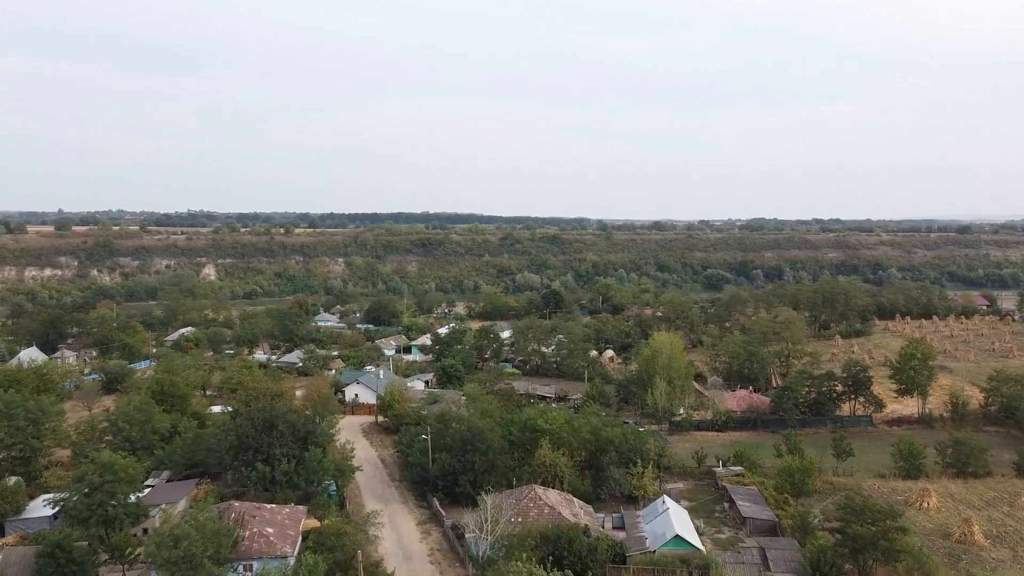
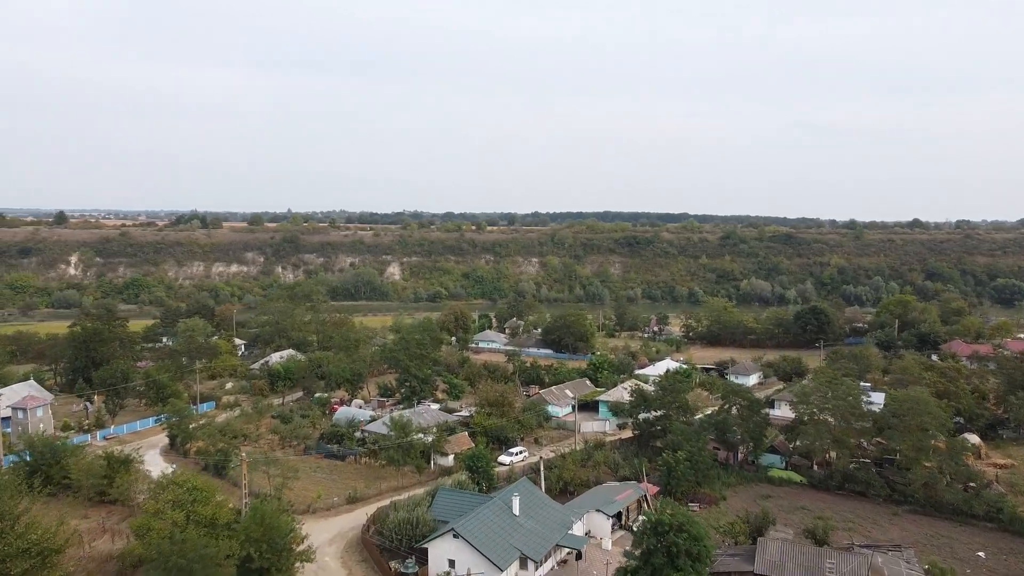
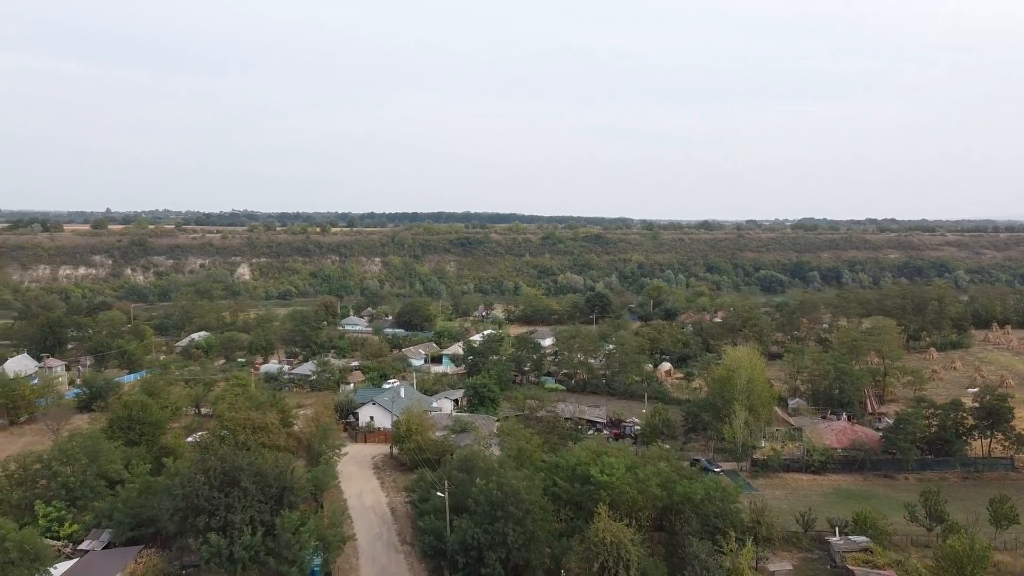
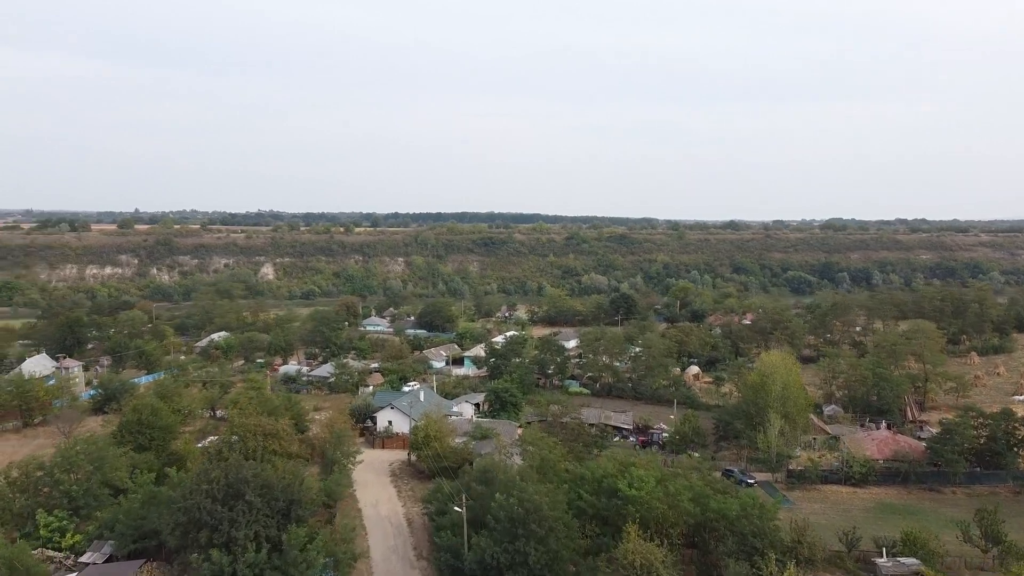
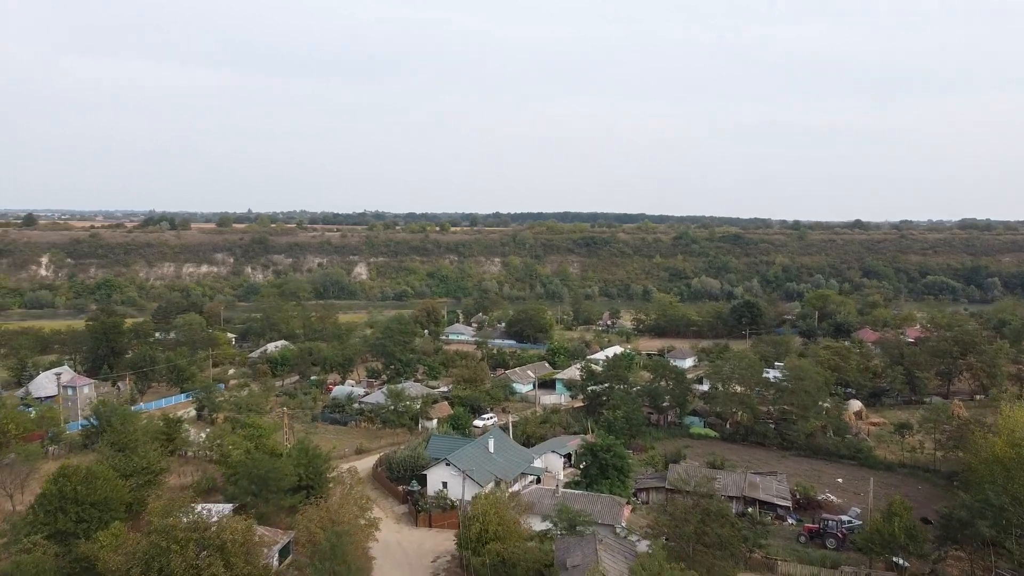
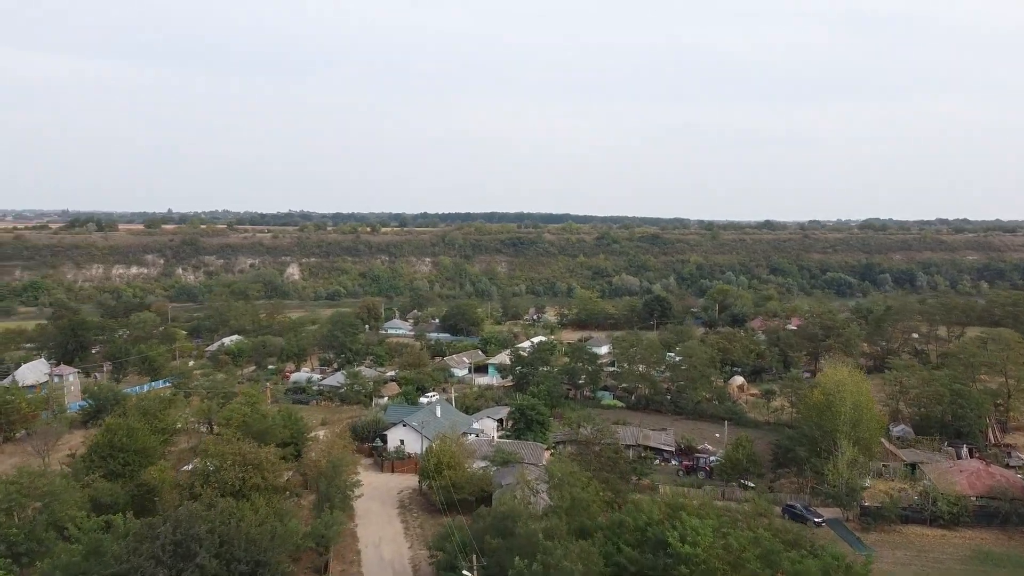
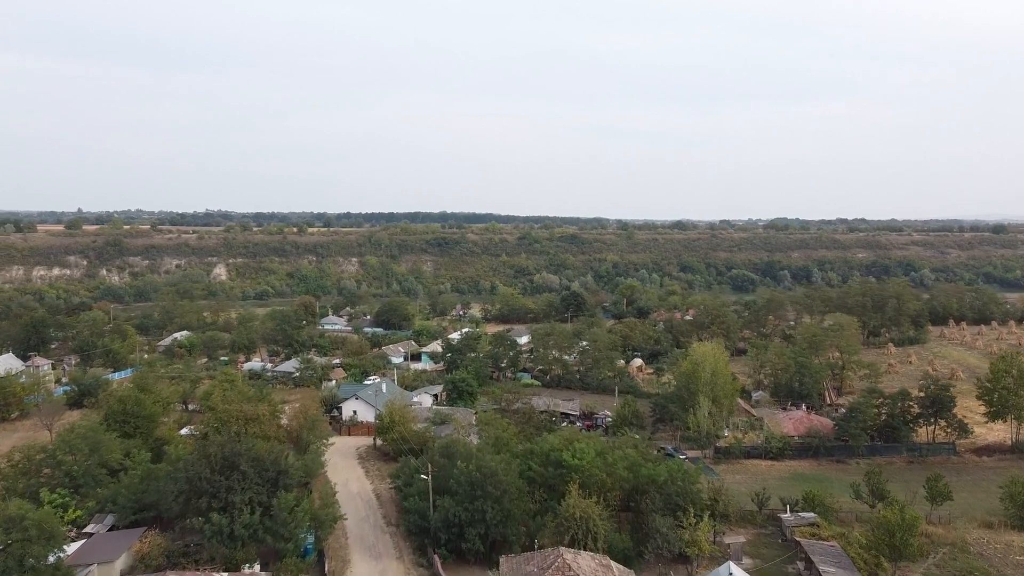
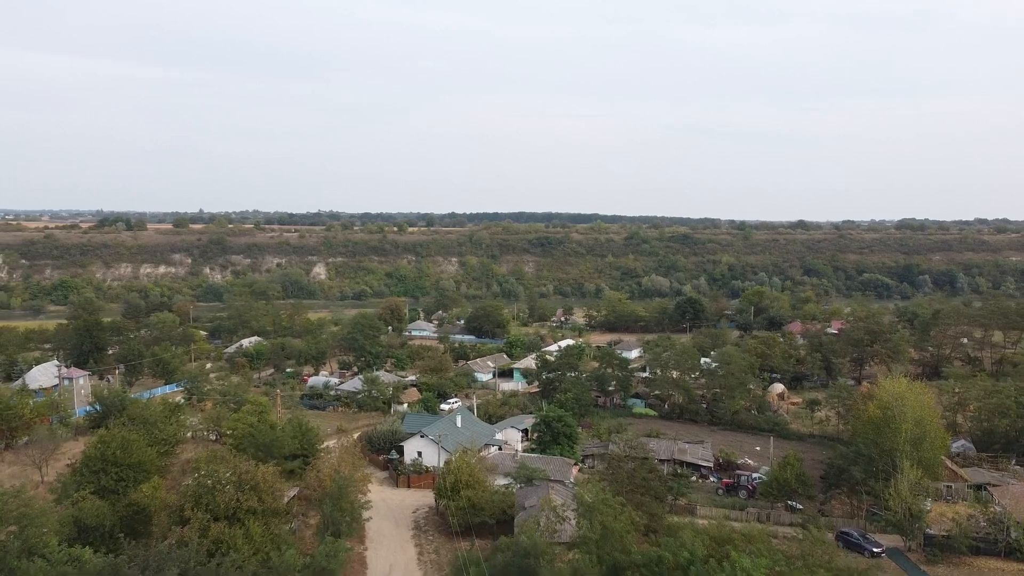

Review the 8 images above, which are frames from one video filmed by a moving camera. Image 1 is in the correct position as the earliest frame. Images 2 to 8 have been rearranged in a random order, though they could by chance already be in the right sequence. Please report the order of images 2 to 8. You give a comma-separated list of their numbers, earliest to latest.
7, 3, 4, 6, 8, 5, 2
